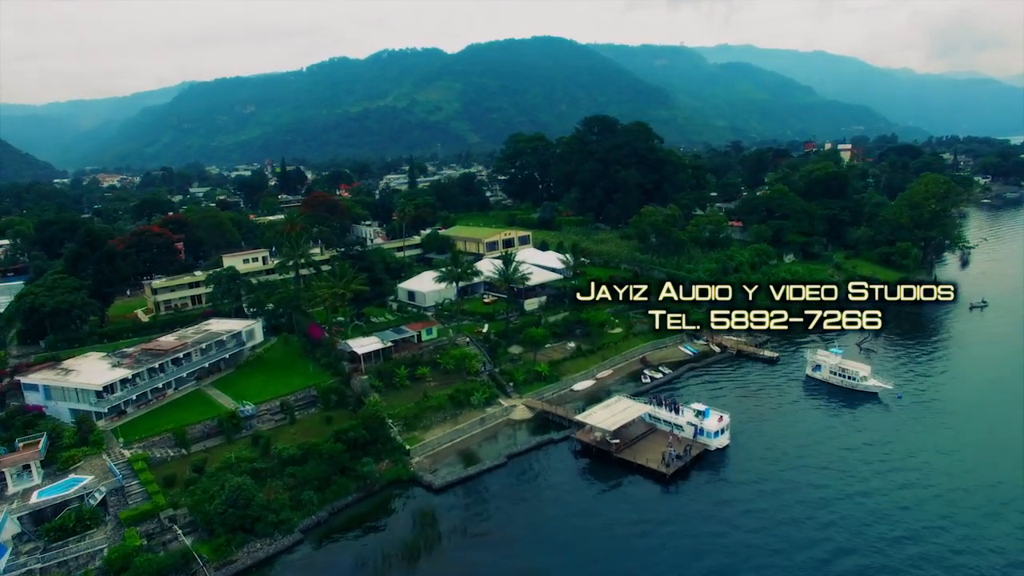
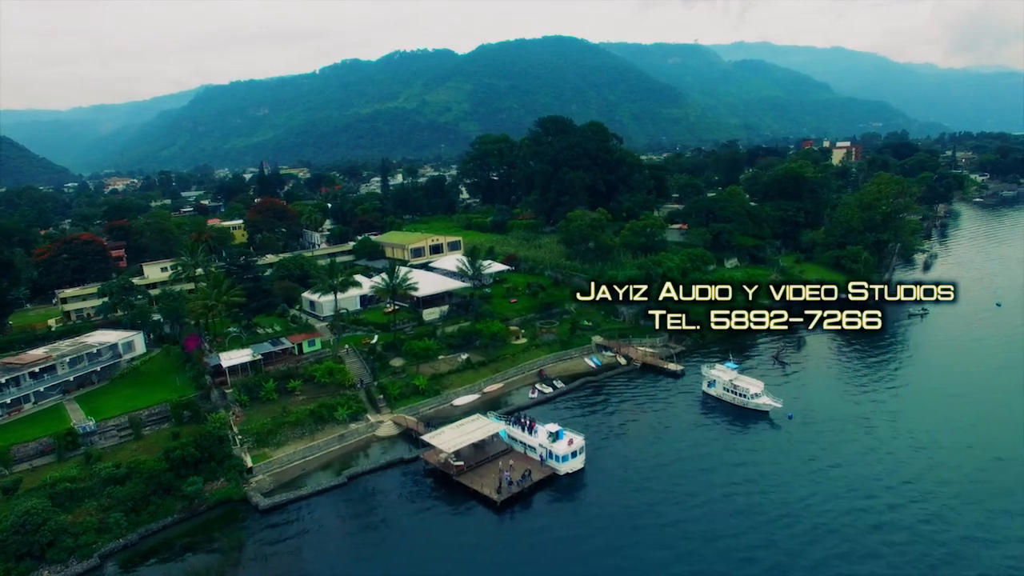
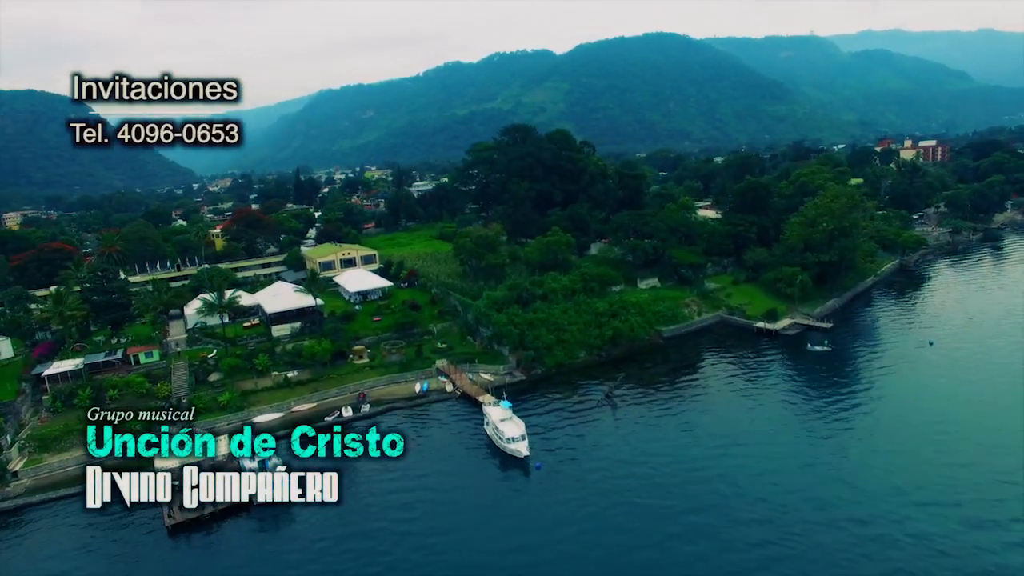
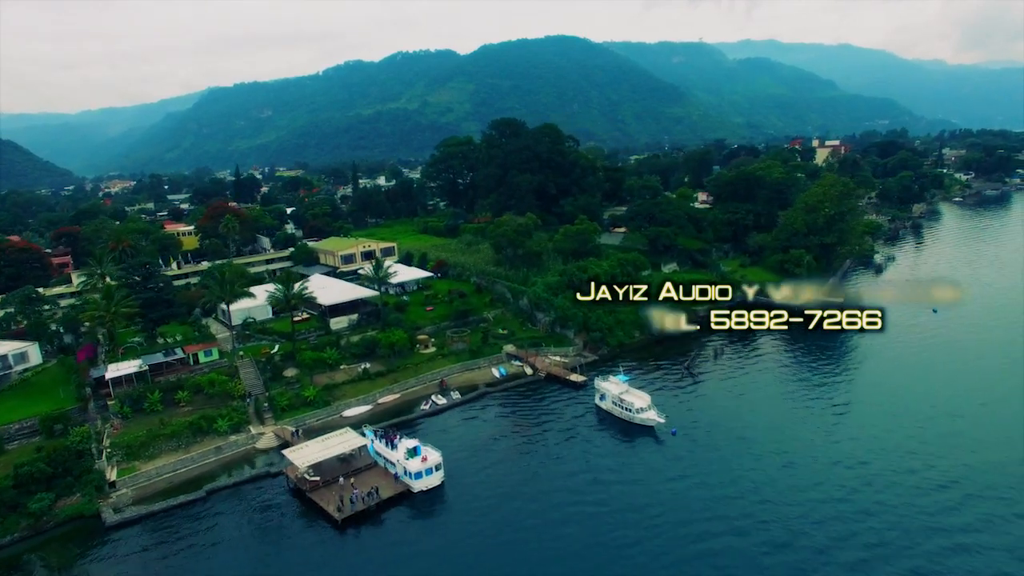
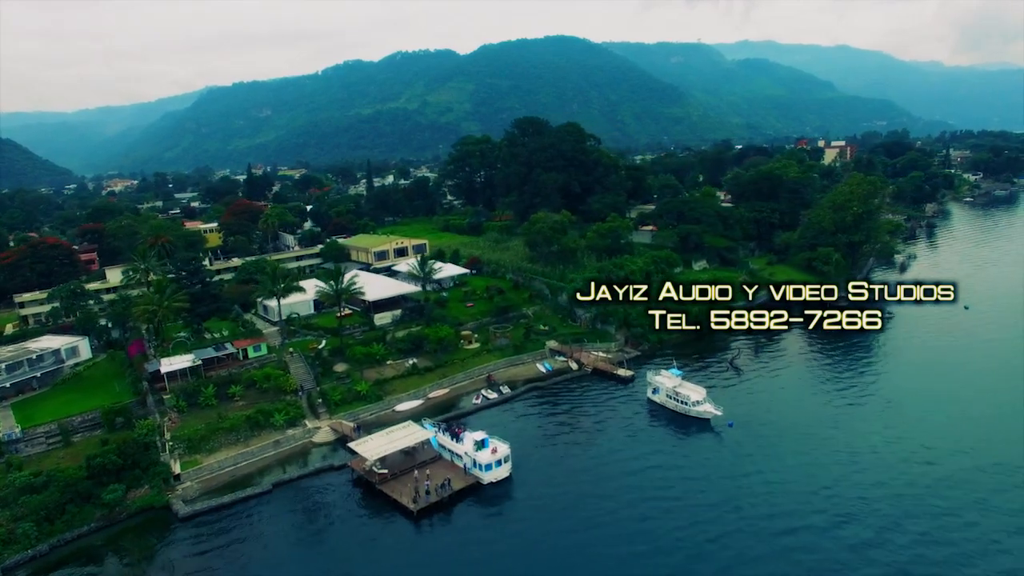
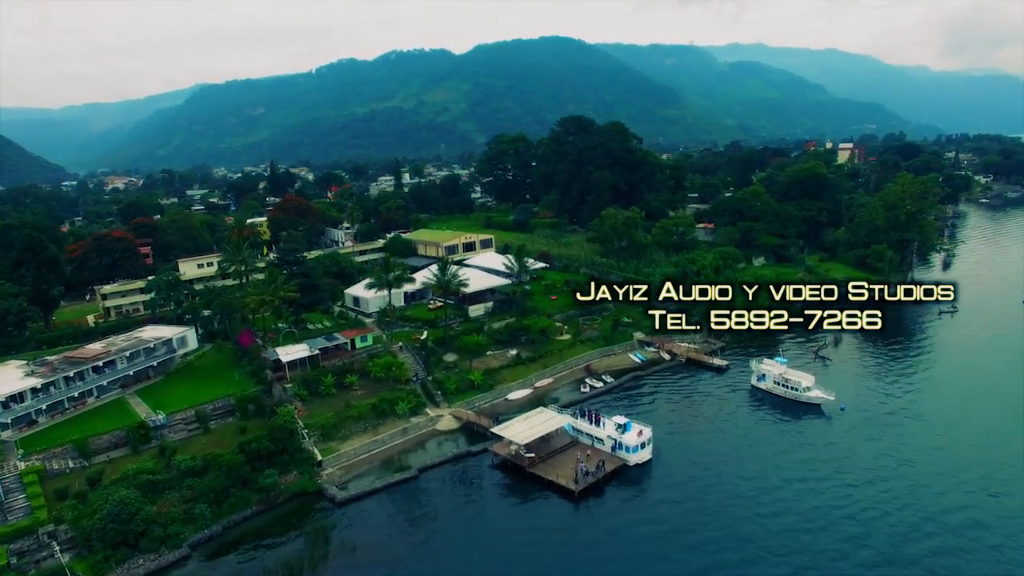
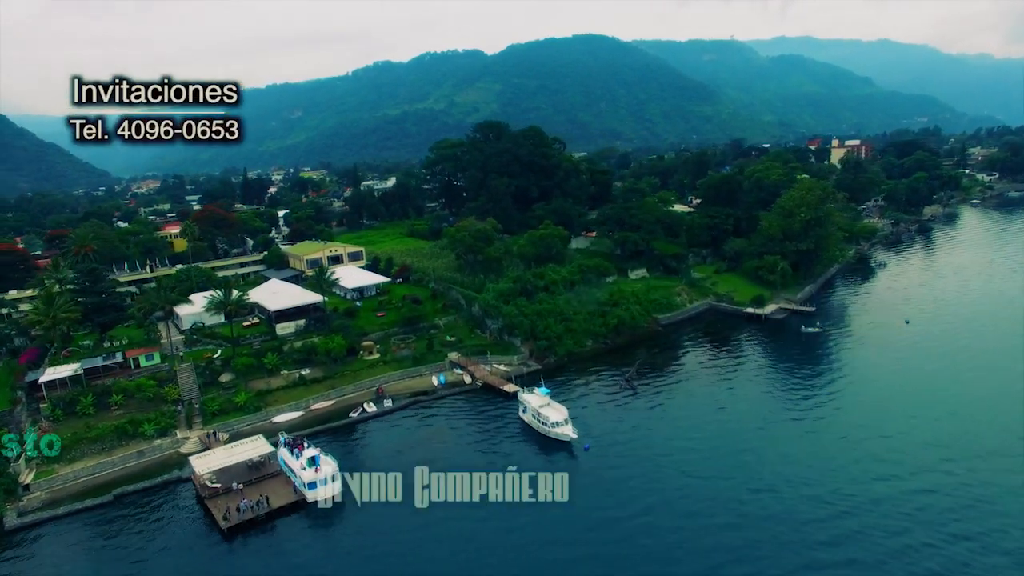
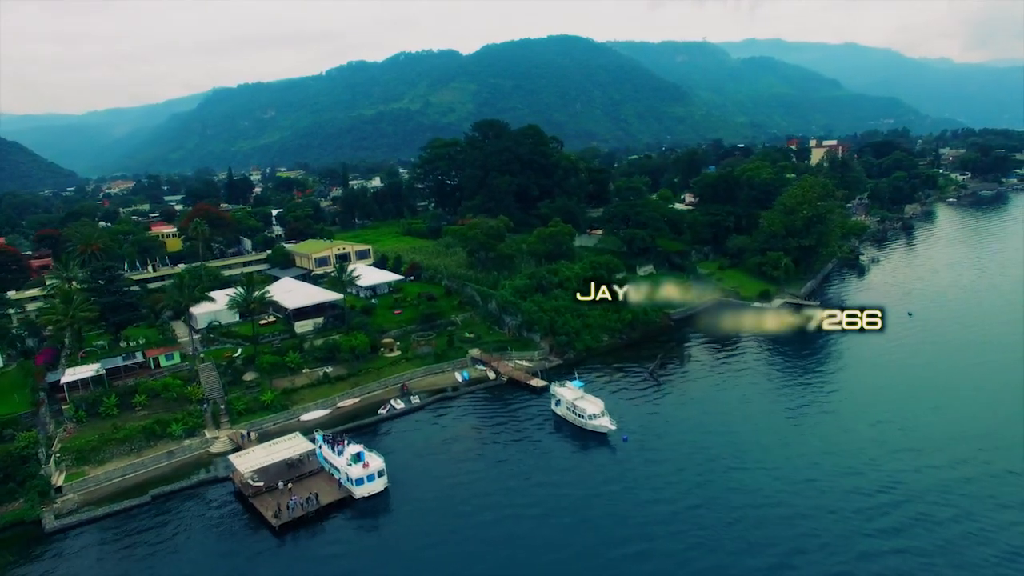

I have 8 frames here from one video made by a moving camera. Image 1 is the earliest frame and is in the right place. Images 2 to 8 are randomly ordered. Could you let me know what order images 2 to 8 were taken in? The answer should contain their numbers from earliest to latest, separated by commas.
6, 2, 5, 4, 8, 7, 3
